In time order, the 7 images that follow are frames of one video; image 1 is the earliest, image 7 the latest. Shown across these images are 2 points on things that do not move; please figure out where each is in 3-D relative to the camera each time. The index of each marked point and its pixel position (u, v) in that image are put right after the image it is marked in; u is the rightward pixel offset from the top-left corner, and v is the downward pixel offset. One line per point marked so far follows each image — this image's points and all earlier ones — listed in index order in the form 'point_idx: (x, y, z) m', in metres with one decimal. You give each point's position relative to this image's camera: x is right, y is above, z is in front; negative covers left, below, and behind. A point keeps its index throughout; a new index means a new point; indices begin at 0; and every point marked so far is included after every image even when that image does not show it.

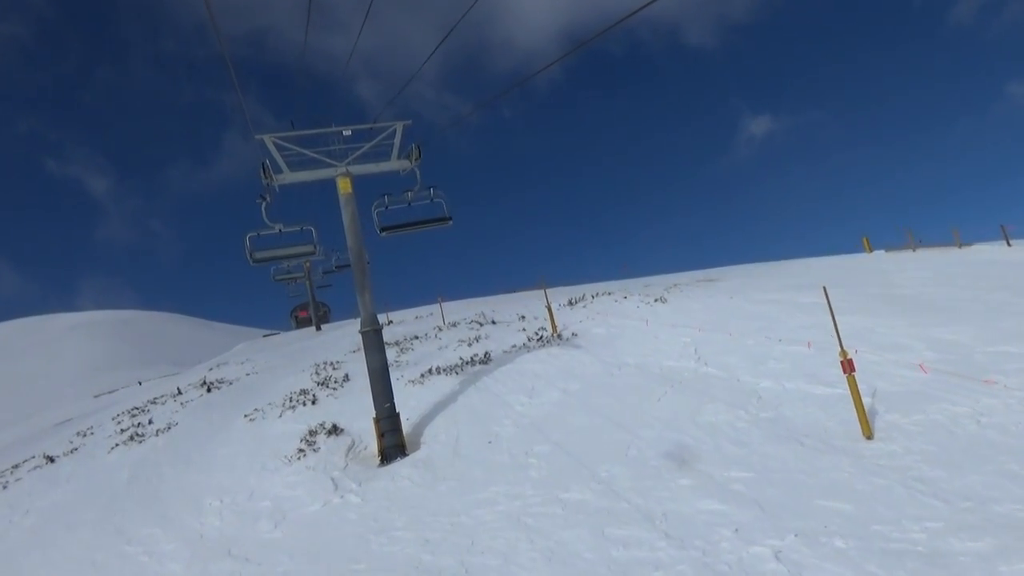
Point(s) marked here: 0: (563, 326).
0: (+1.2, -0.9, +18.5) m
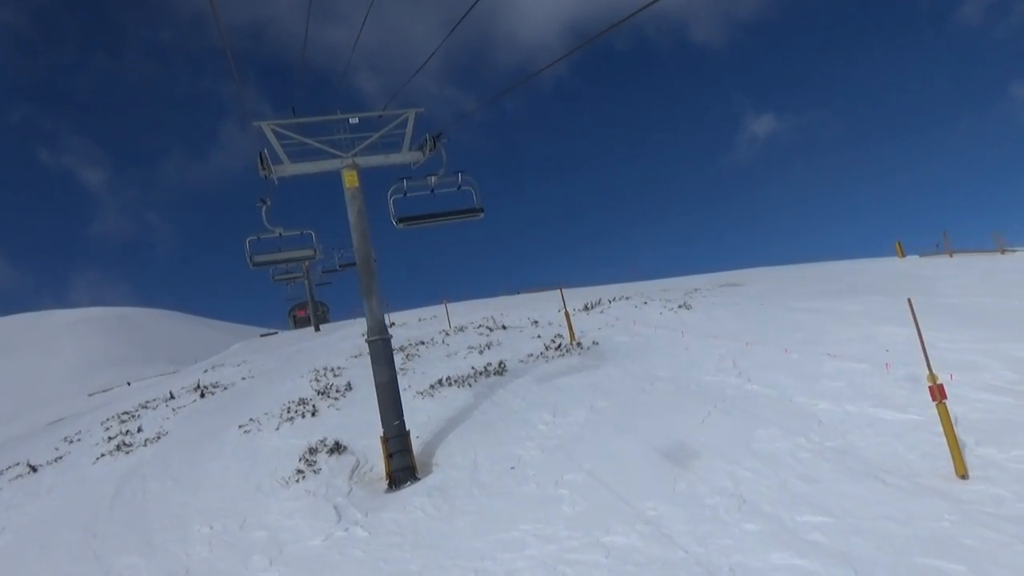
0: (+1.6, -1.0, +17.3) m
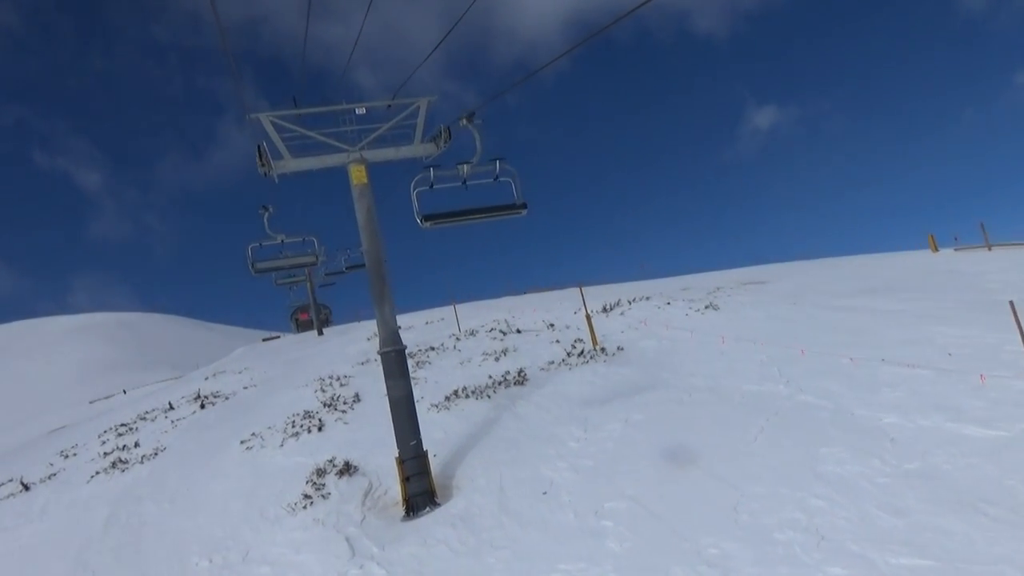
0: (+1.9, -1.0, +16.2) m
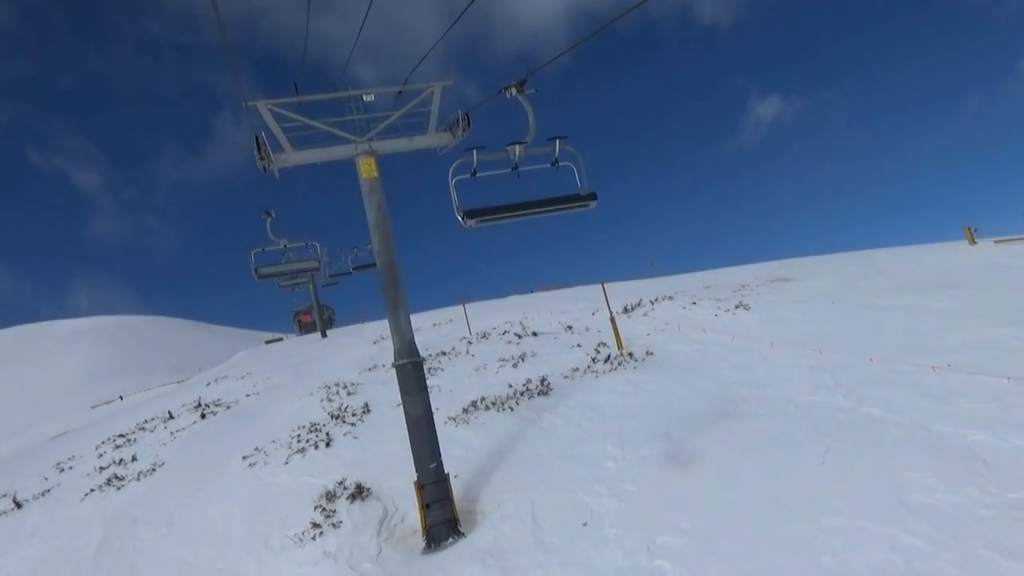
0: (+2.3, -1.0, +15.2) m
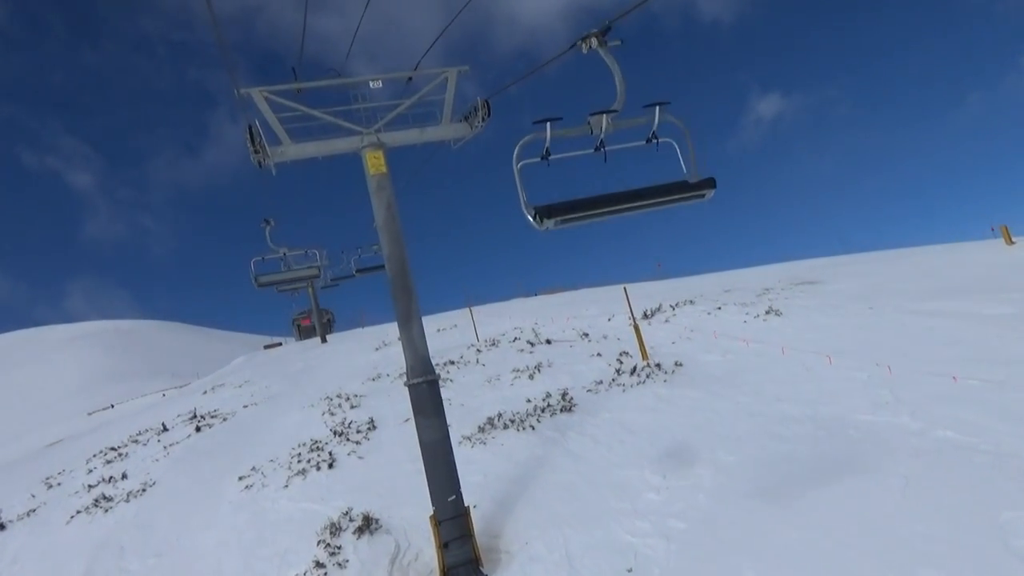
0: (+2.6, -1.1, +14.1) m
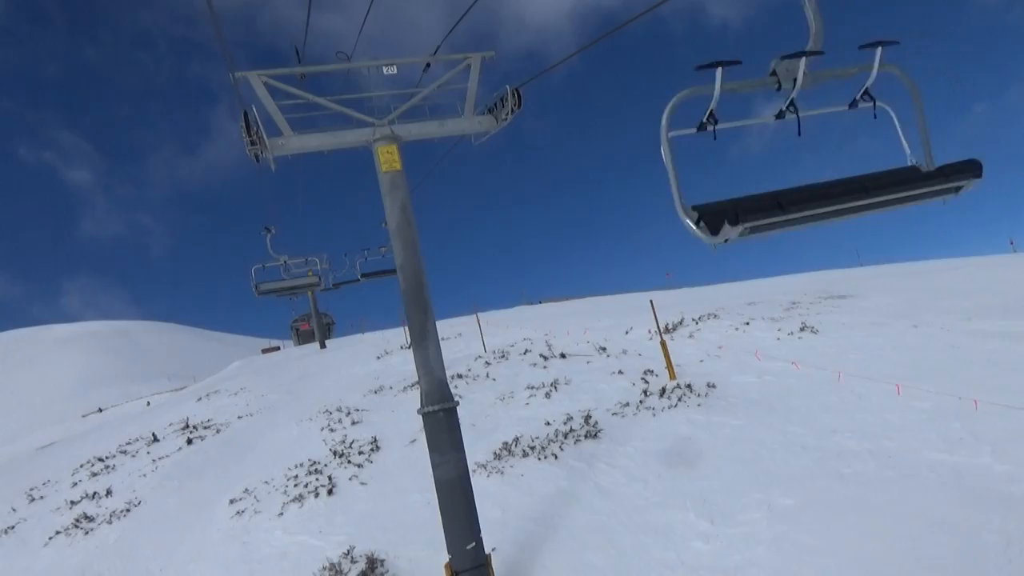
0: (+2.8, -1.3, +13.1) m
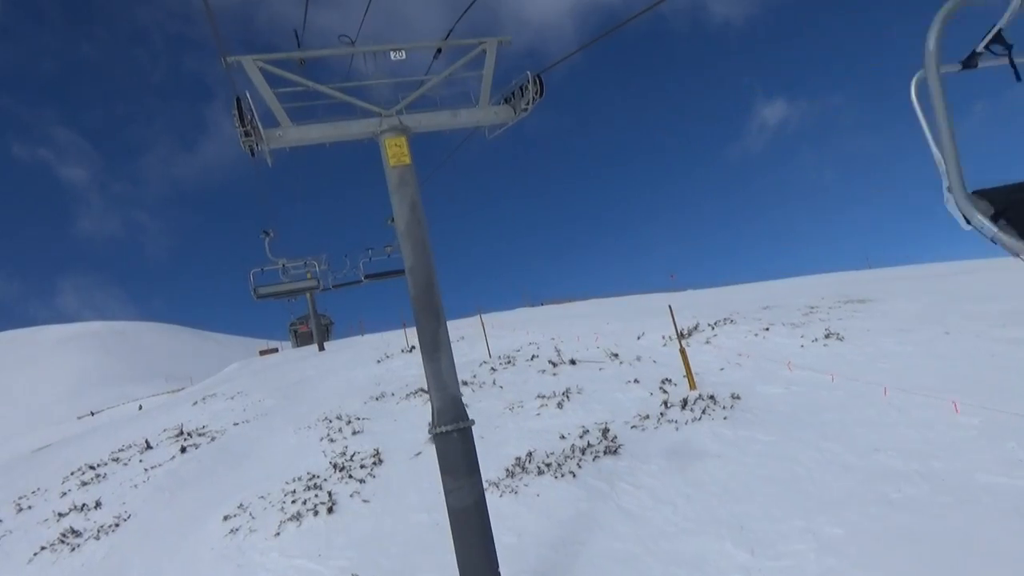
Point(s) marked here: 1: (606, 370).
0: (+3.0, -1.4, +12.4) m
1: (+1.7, -1.5, +14.7) m
